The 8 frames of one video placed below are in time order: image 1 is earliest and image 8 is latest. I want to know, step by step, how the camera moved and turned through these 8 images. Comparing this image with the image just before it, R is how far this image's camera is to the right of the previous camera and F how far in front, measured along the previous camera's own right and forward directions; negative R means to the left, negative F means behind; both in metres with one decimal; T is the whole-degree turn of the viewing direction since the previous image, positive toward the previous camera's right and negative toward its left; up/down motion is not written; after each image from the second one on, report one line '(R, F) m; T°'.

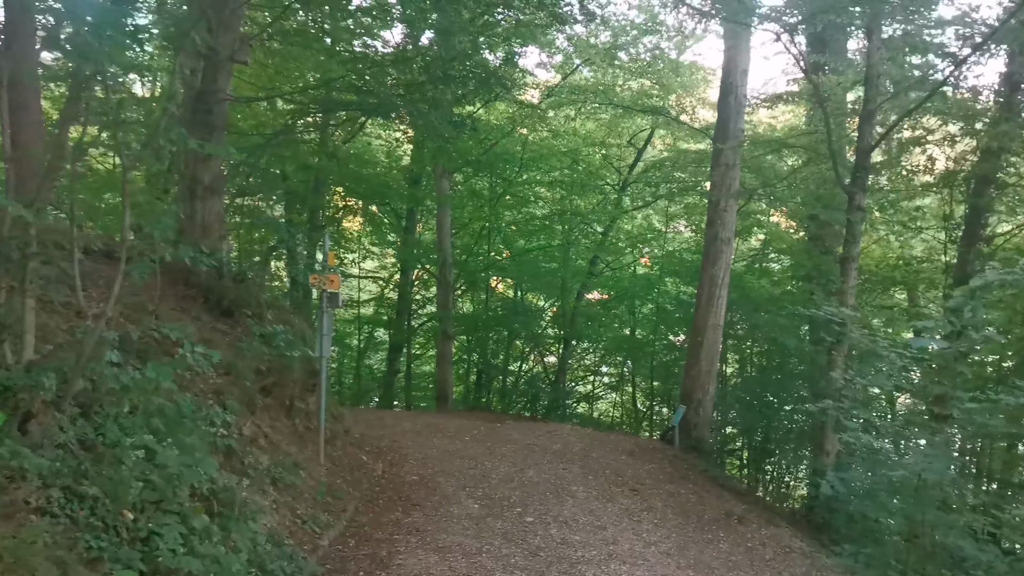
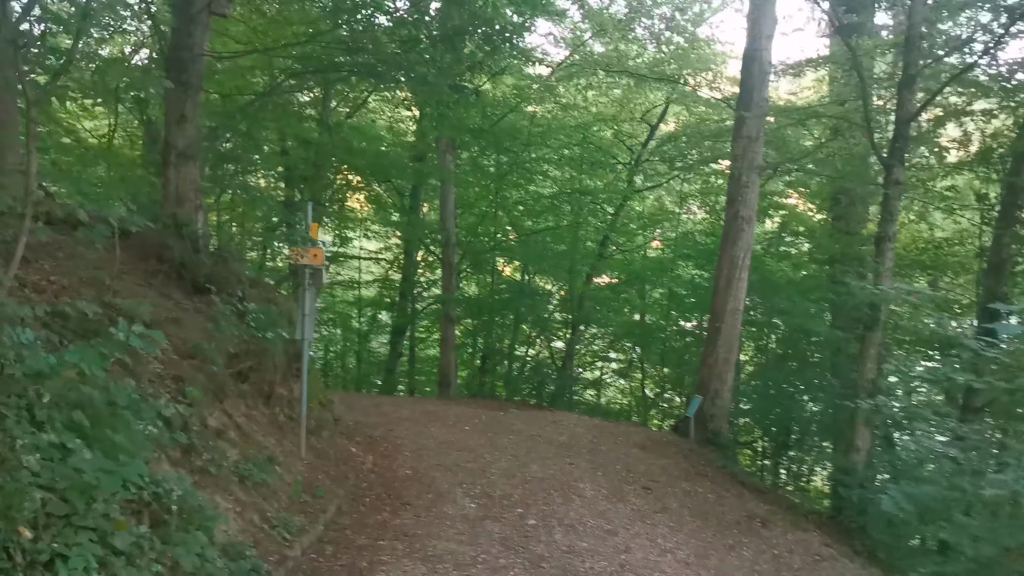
(0.0, +0.8) m; 0°
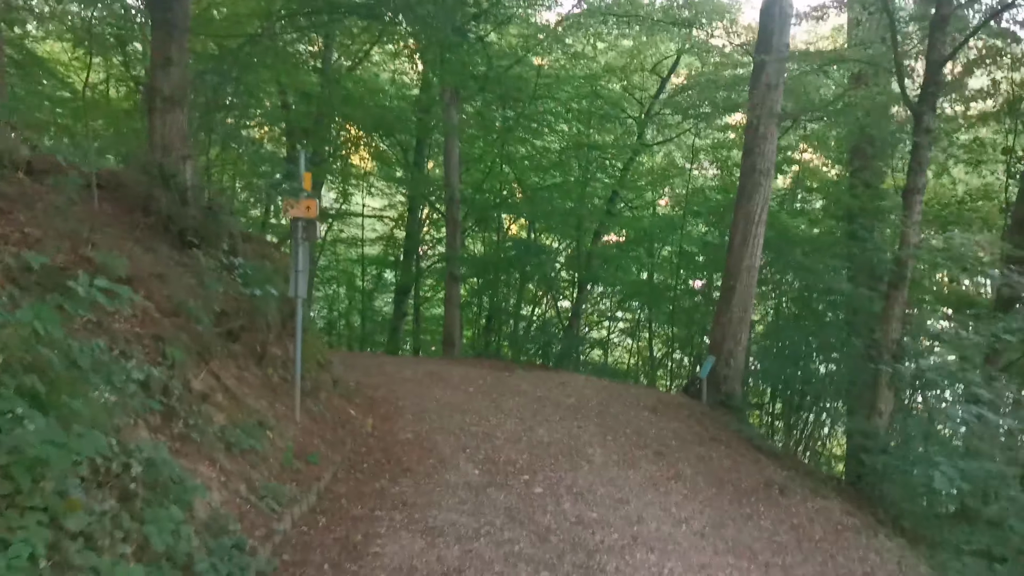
(0.0, +0.4) m; 0°
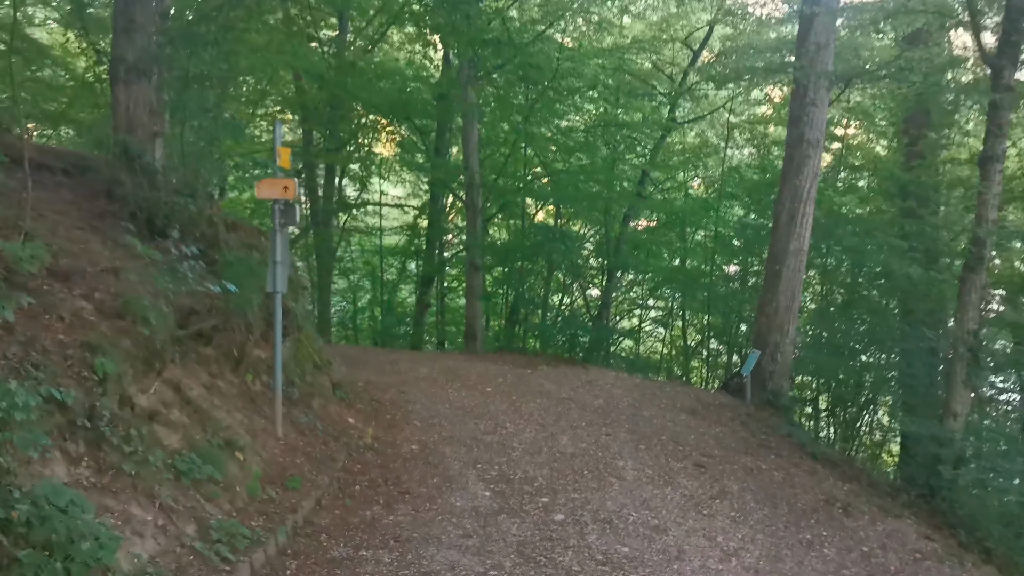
(+0.1, +1.0) m; -2°
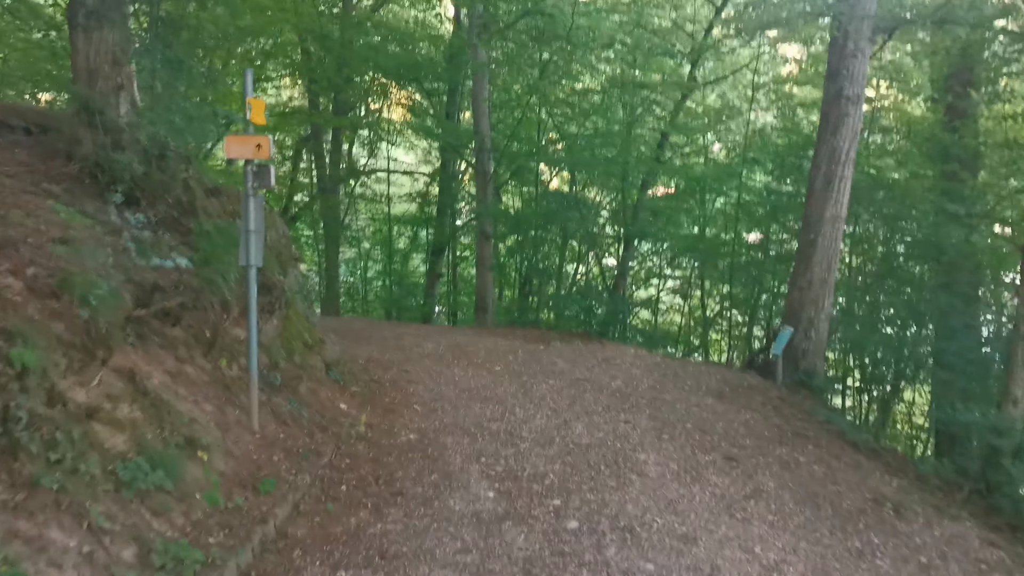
(0.0, +0.8) m; -1°
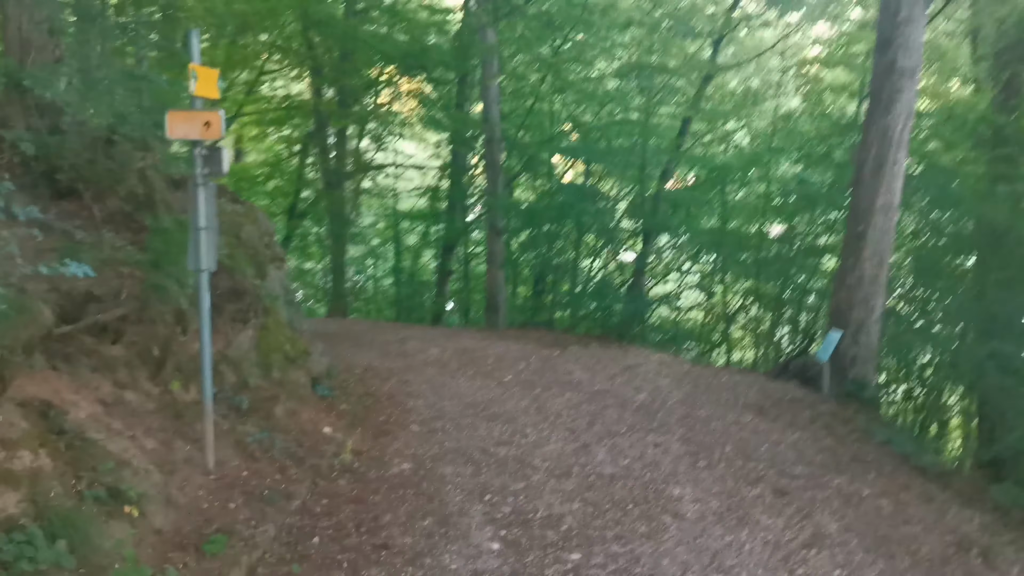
(0.0, +1.0) m; -1°
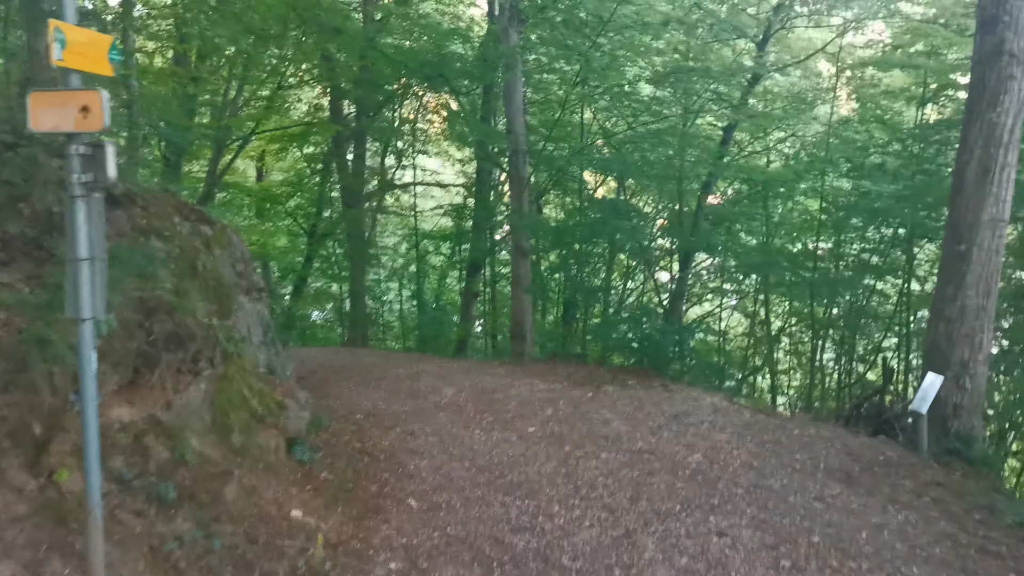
(+0.1, +1.3) m; -2°
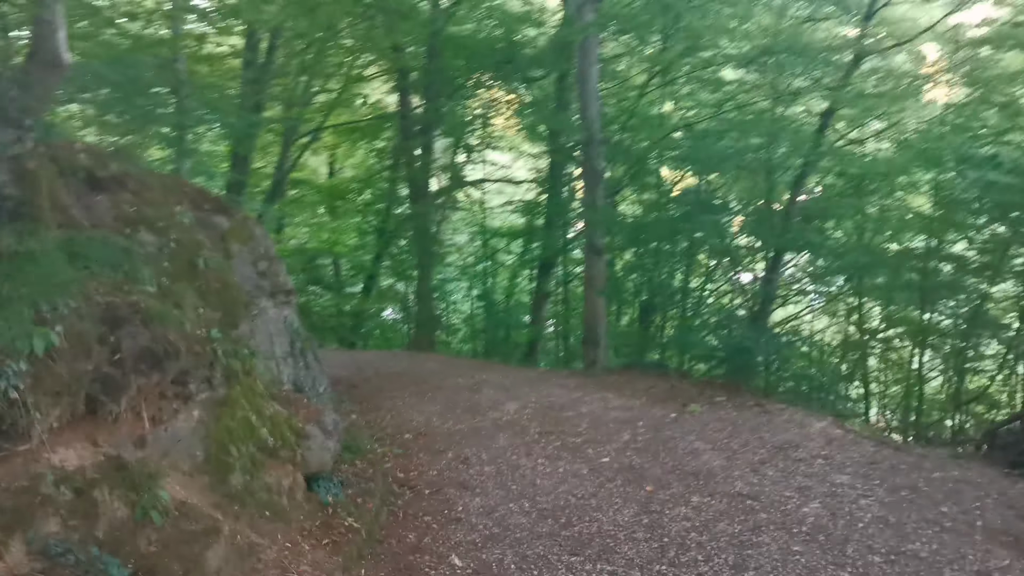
(0.0, +1.1) m; -5°
